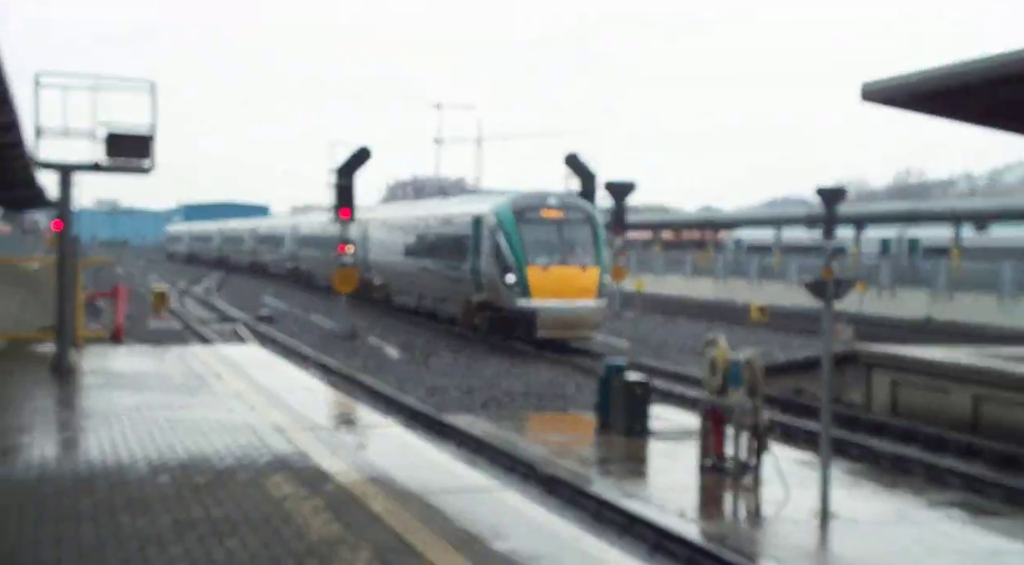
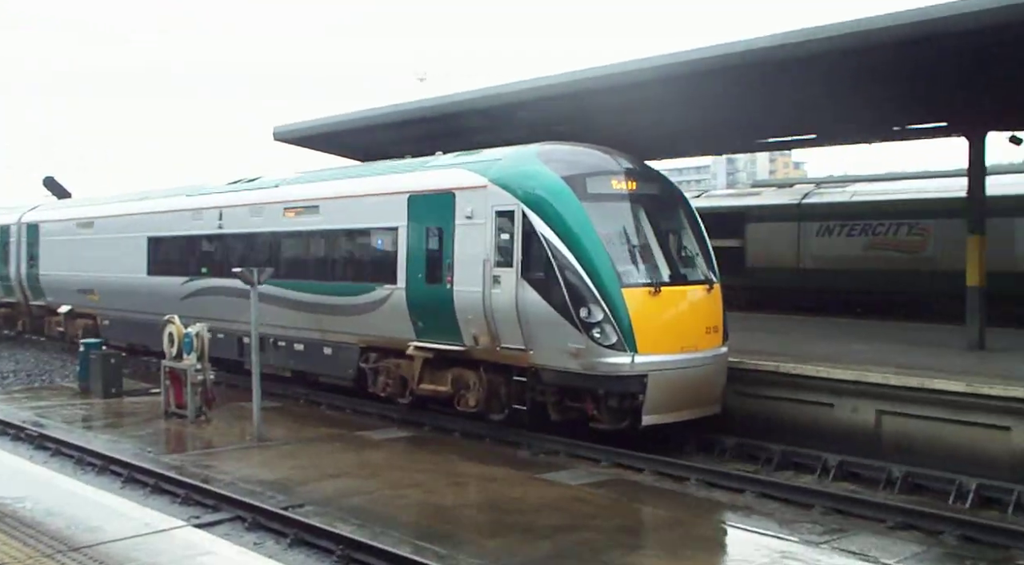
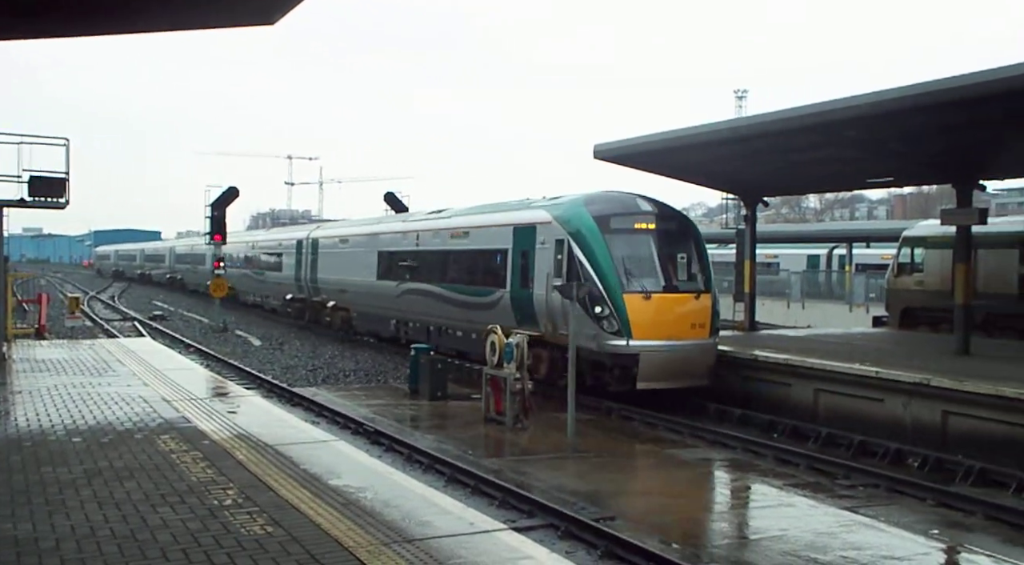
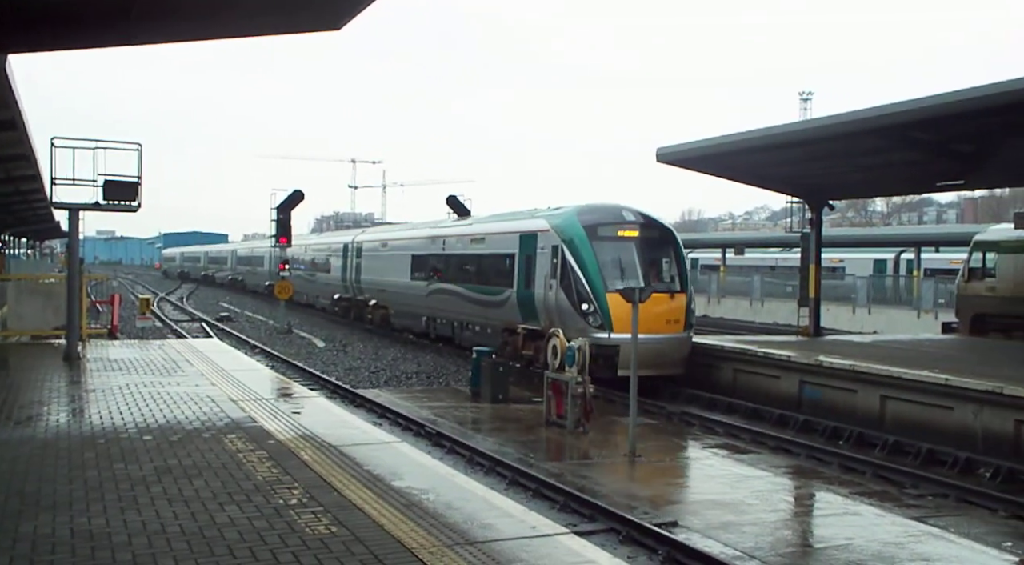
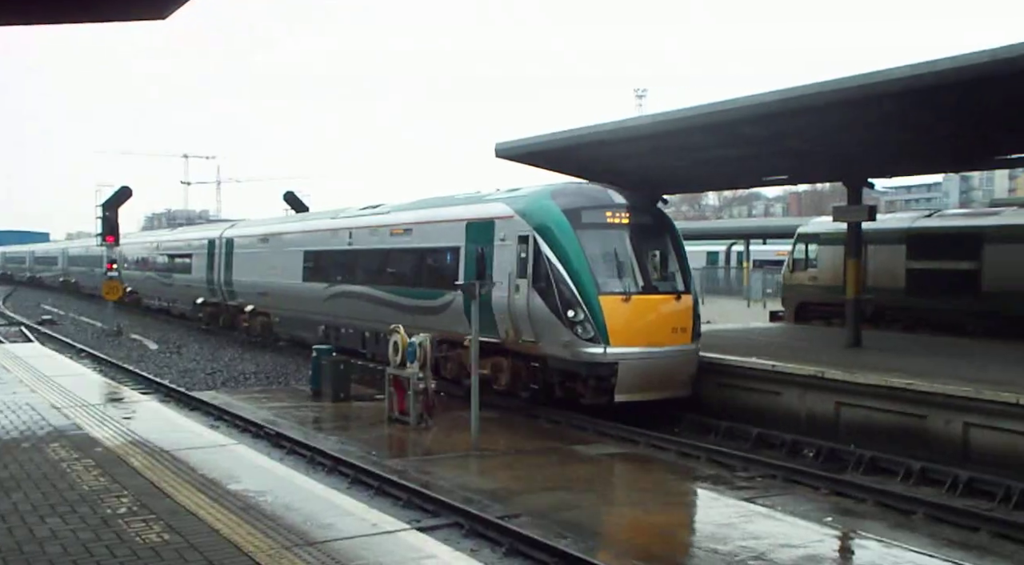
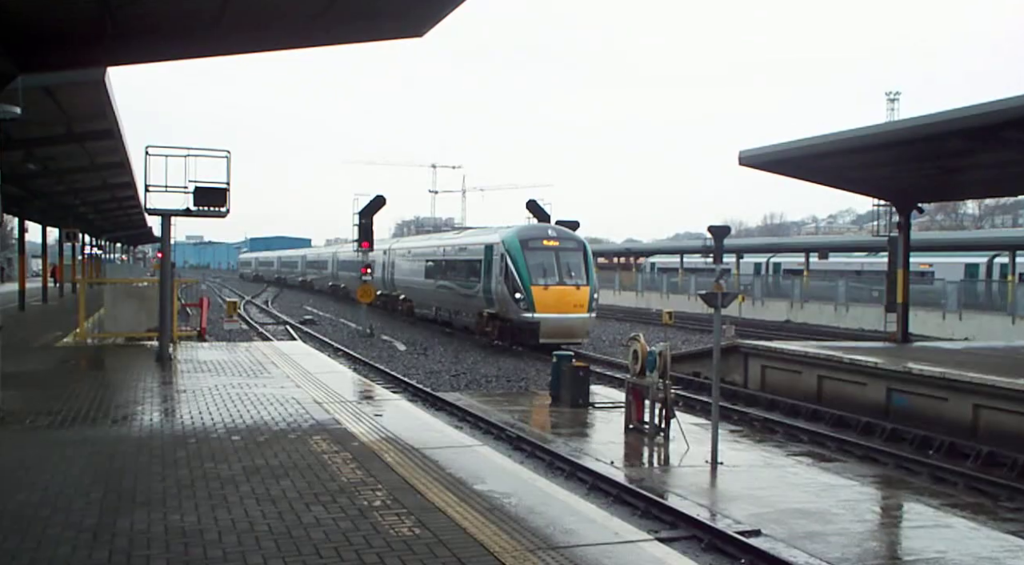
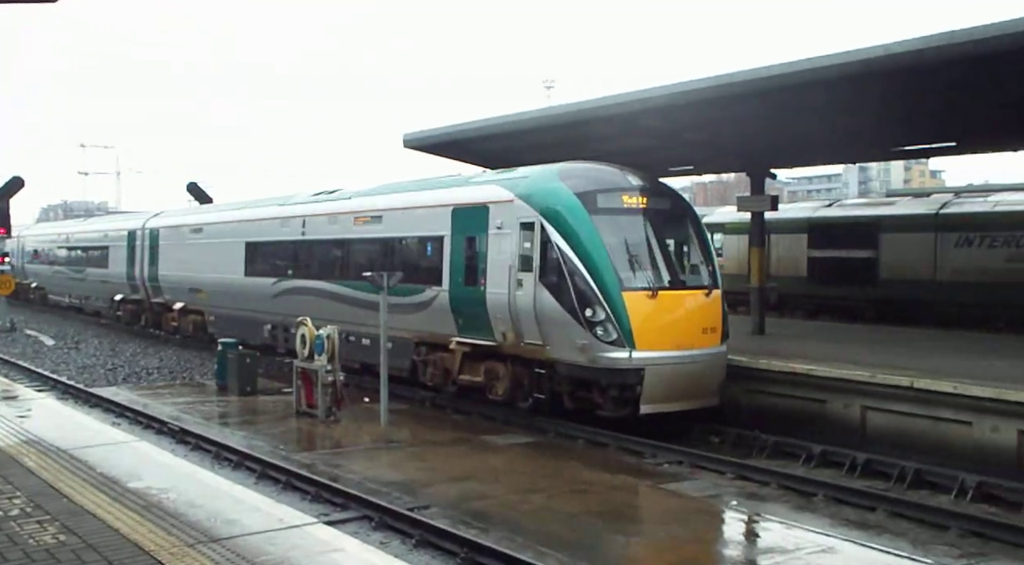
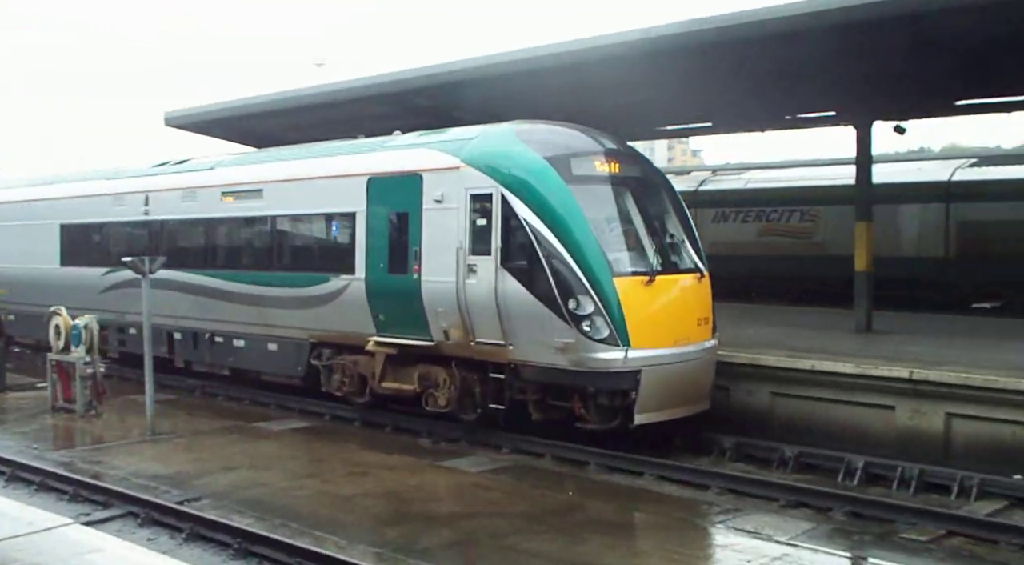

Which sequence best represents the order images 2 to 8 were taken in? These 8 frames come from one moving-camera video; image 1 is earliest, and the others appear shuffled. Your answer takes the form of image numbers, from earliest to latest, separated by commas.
6, 4, 3, 5, 7, 2, 8
